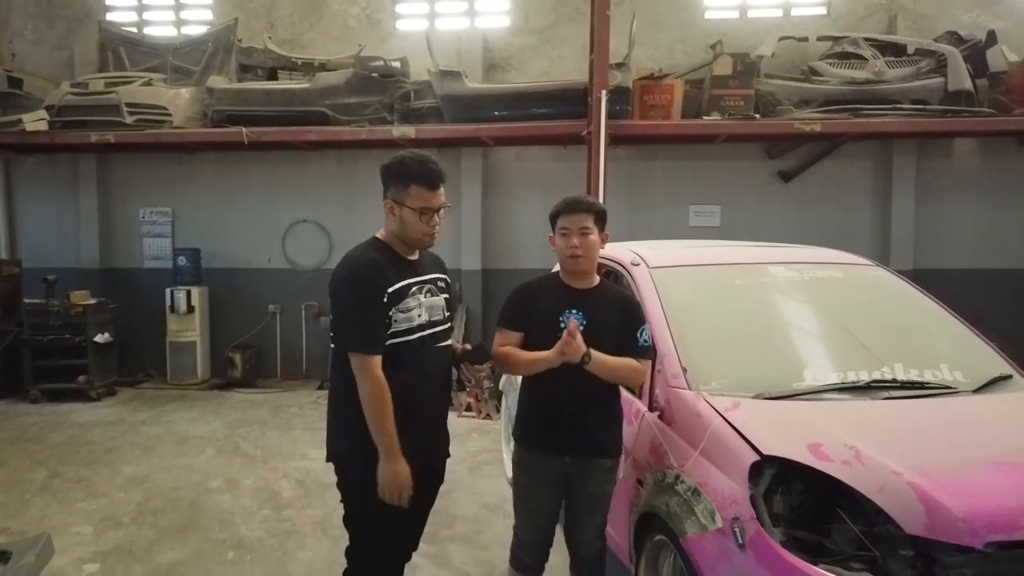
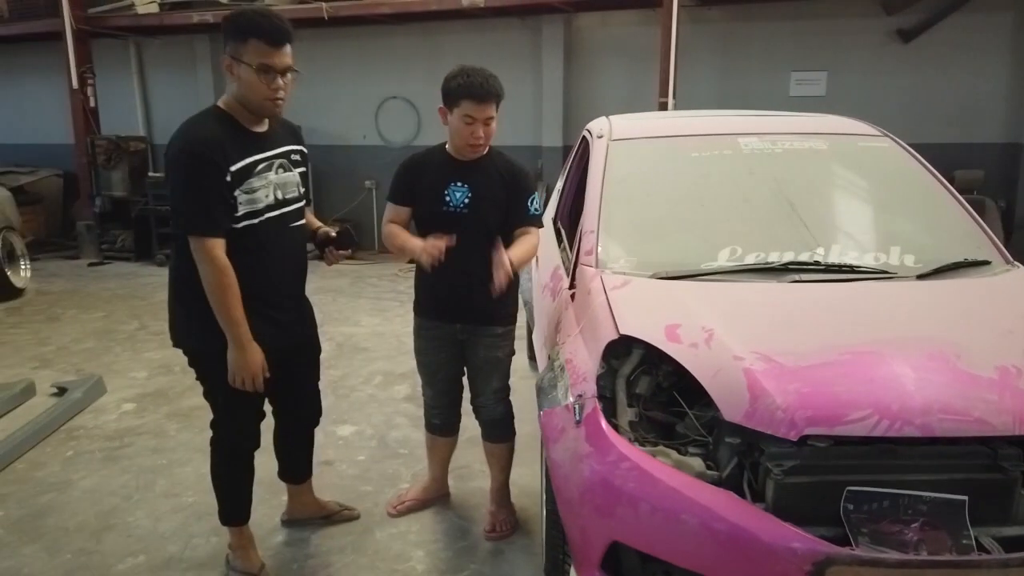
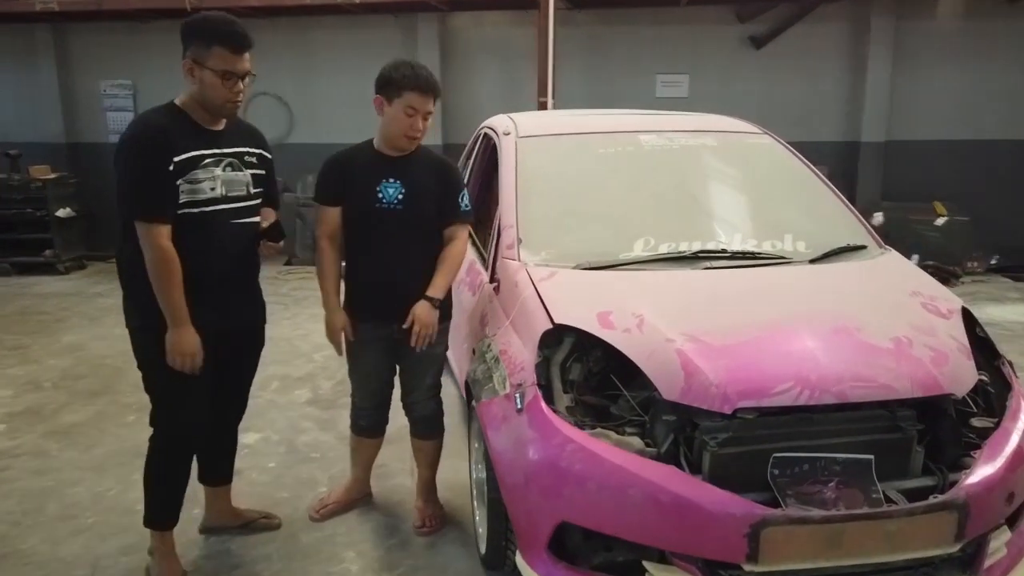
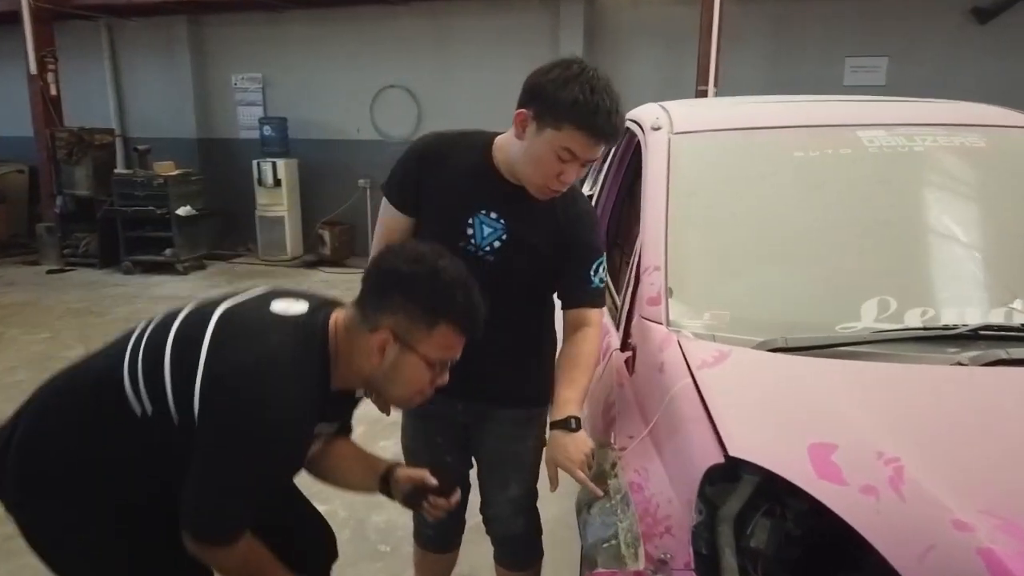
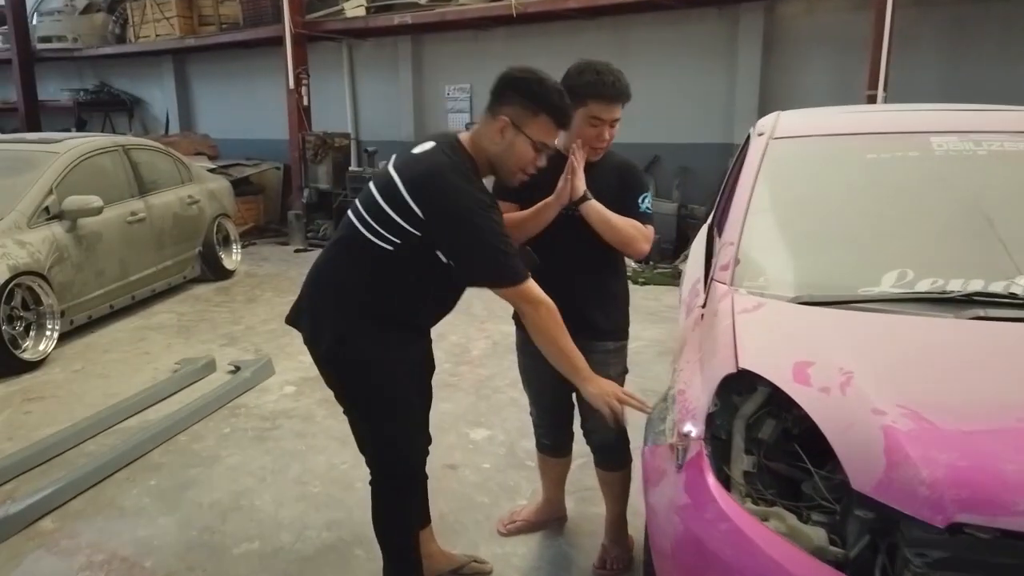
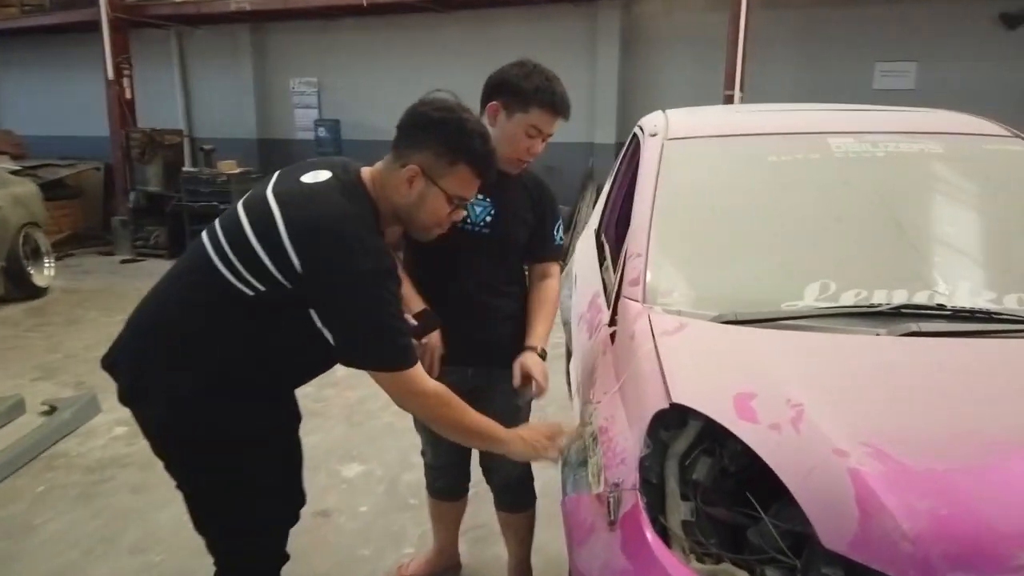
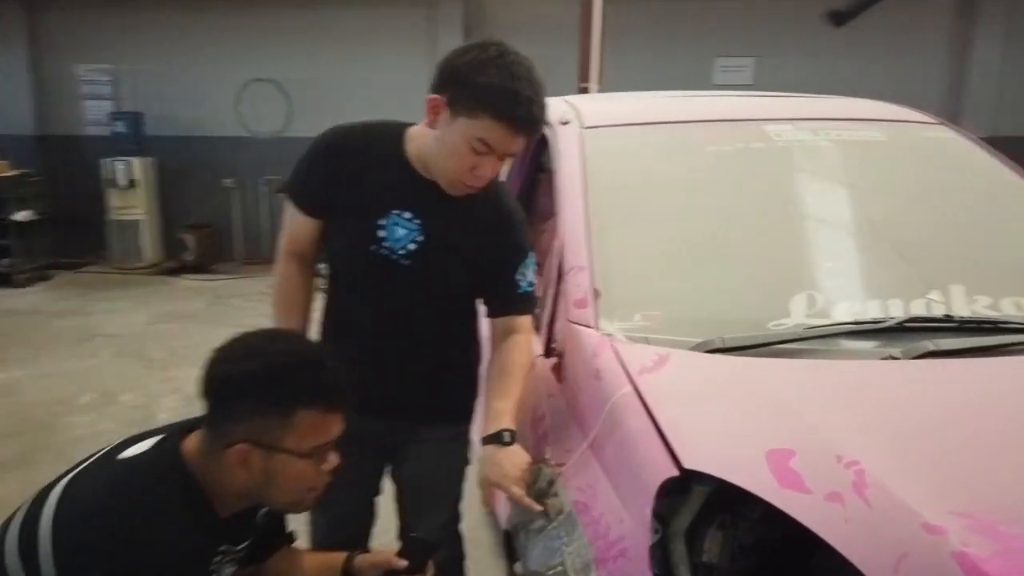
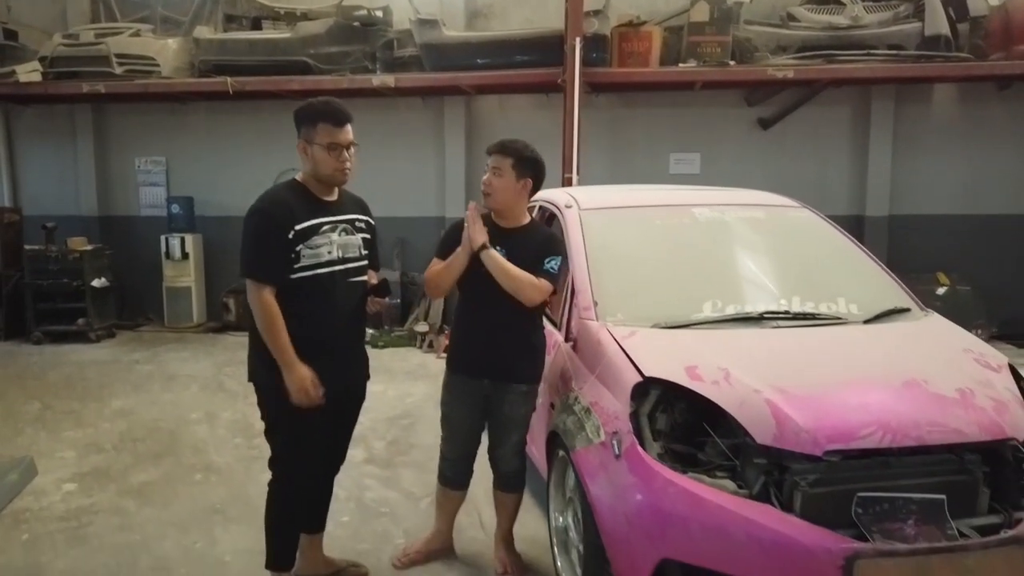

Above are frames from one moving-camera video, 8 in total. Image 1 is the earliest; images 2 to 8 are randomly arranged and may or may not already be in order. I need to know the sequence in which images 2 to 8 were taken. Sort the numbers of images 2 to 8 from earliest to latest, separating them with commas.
8, 3, 2, 5, 6, 4, 7
